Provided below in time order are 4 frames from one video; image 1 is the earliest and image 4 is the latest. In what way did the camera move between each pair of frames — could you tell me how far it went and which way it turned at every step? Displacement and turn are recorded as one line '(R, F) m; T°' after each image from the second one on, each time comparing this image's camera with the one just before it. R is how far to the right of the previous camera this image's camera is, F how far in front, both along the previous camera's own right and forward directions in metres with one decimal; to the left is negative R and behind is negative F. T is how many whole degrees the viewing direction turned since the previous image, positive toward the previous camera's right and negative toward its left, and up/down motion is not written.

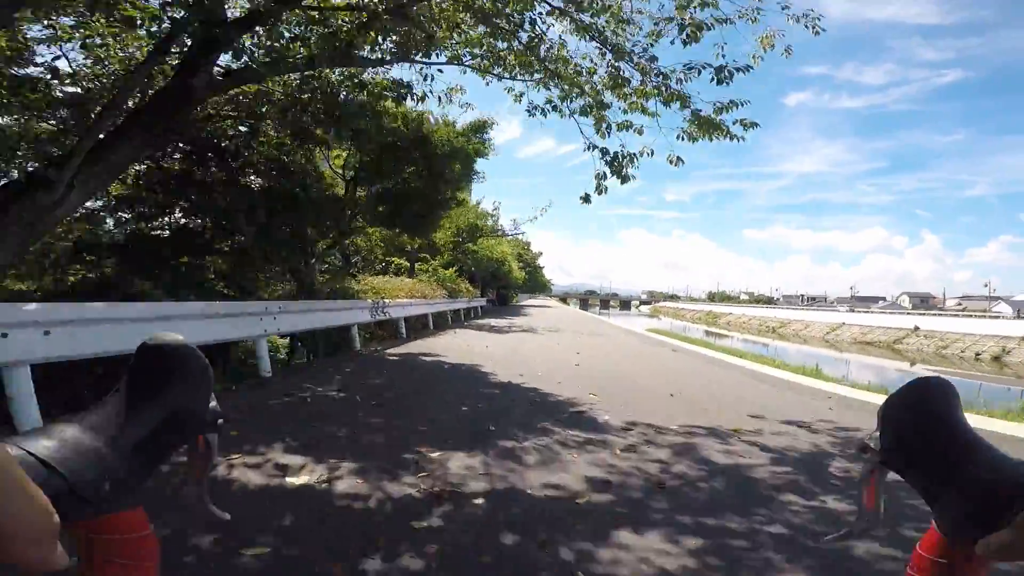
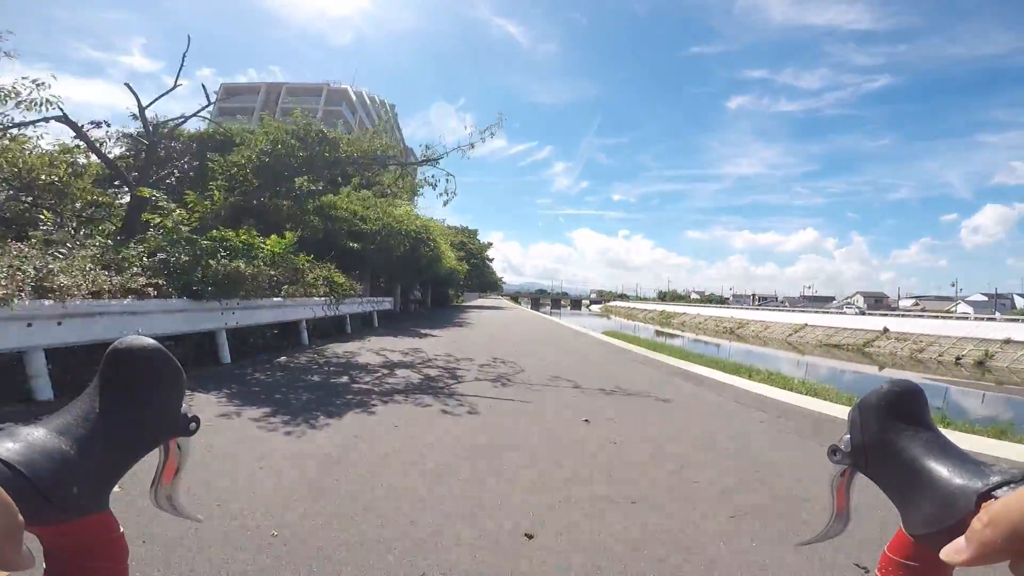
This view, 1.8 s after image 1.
(+0.1, +1.5) m; +5°
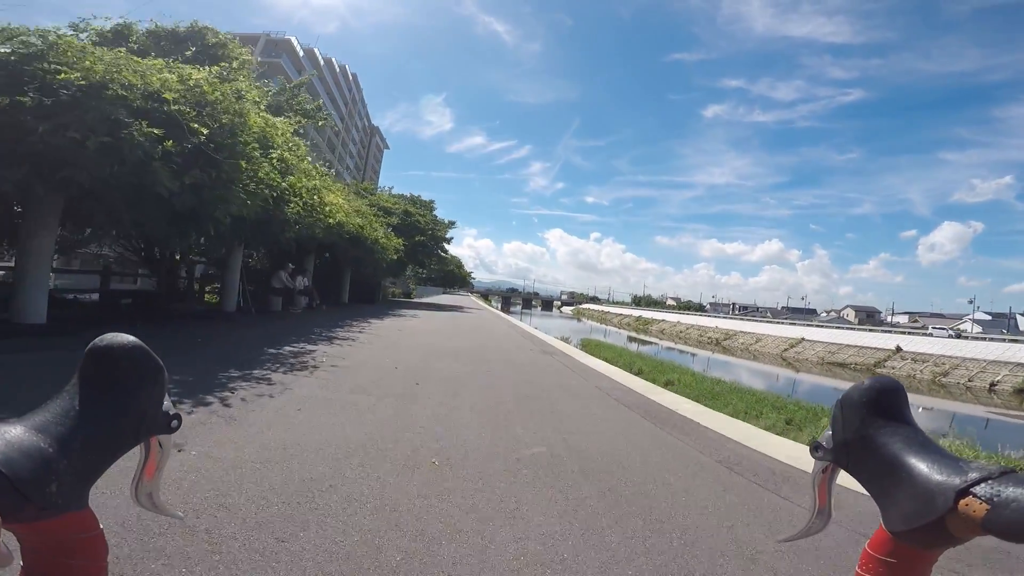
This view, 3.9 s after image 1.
(+0.1, +1.9) m; +3°
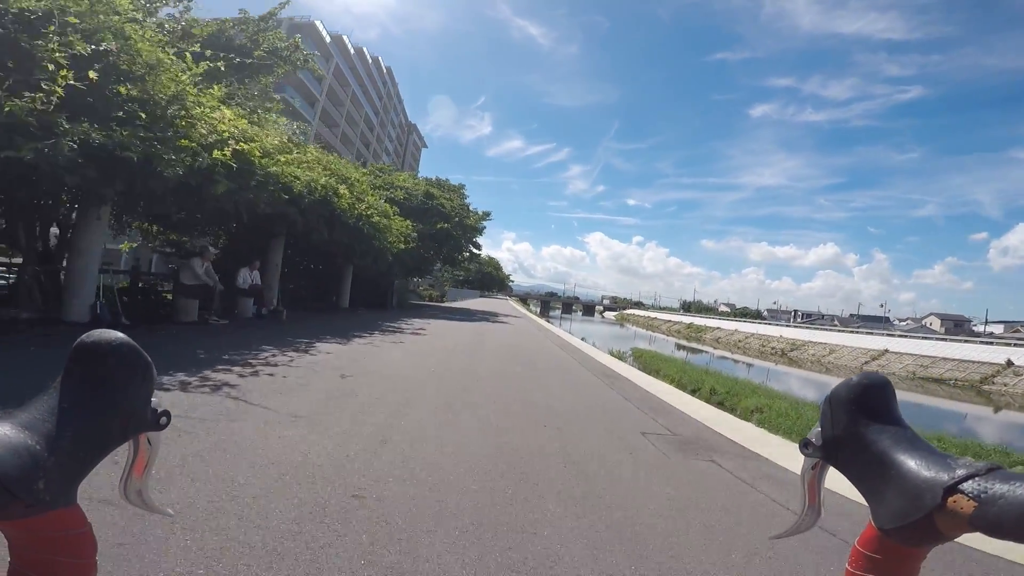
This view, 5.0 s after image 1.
(-0.1, +1.2) m; -4°
